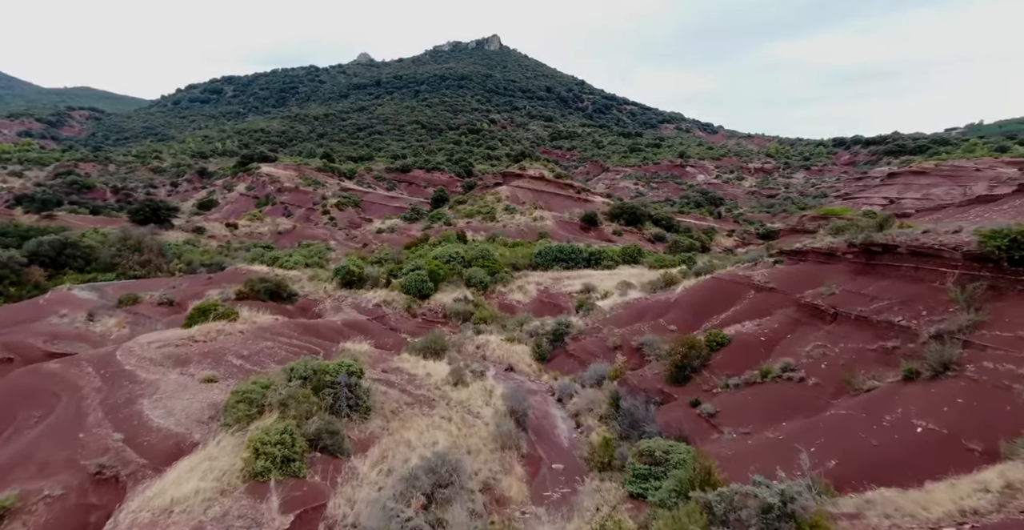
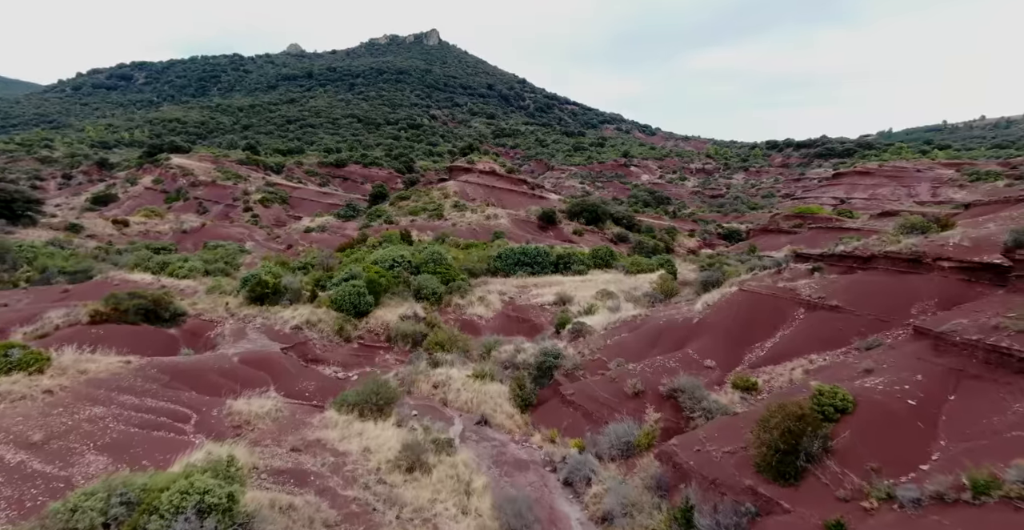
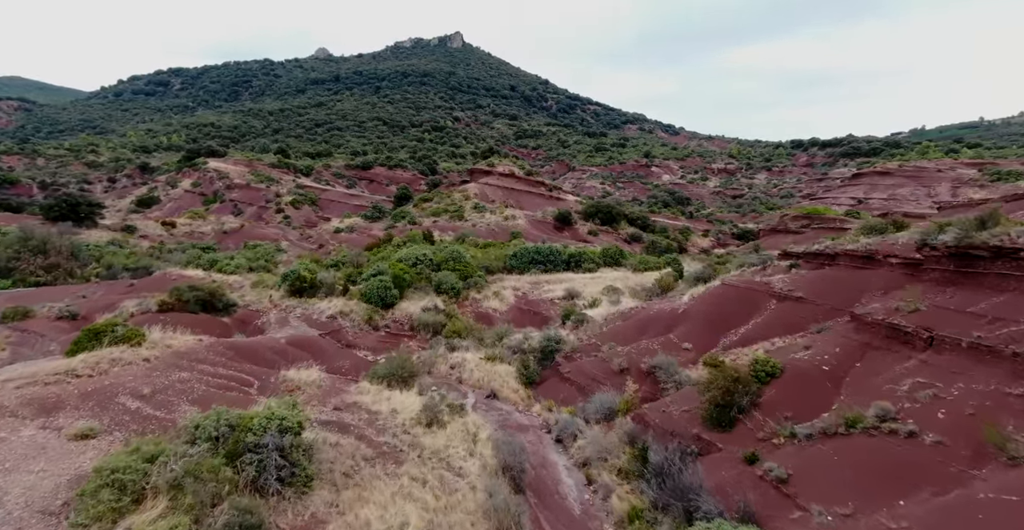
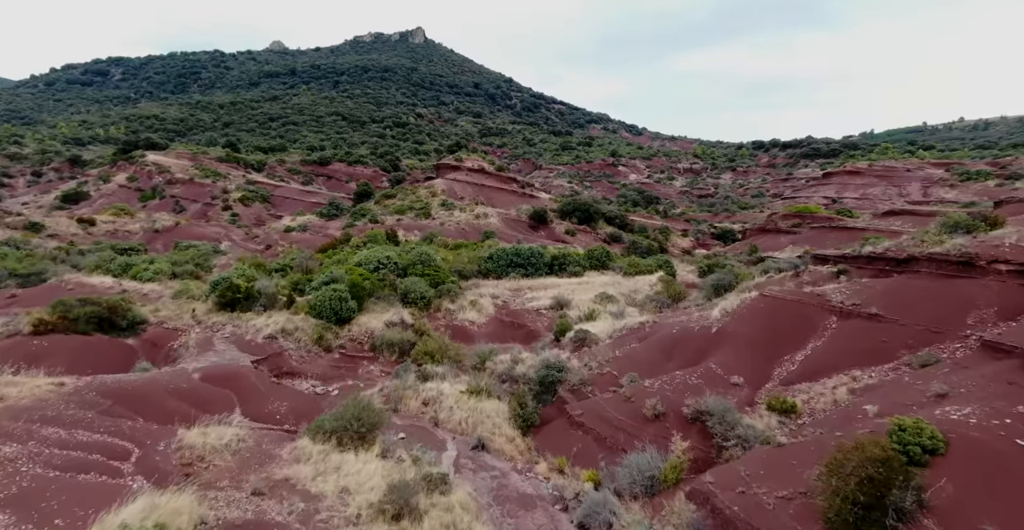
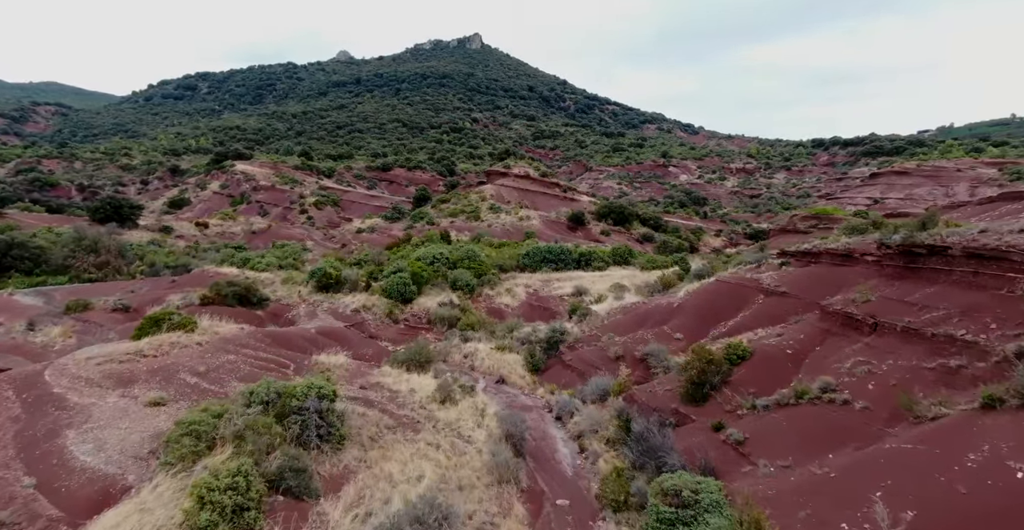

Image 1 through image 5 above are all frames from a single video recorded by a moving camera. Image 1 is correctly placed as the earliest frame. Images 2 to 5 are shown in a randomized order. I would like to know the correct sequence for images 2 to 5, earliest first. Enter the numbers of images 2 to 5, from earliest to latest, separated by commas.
5, 3, 2, 4
